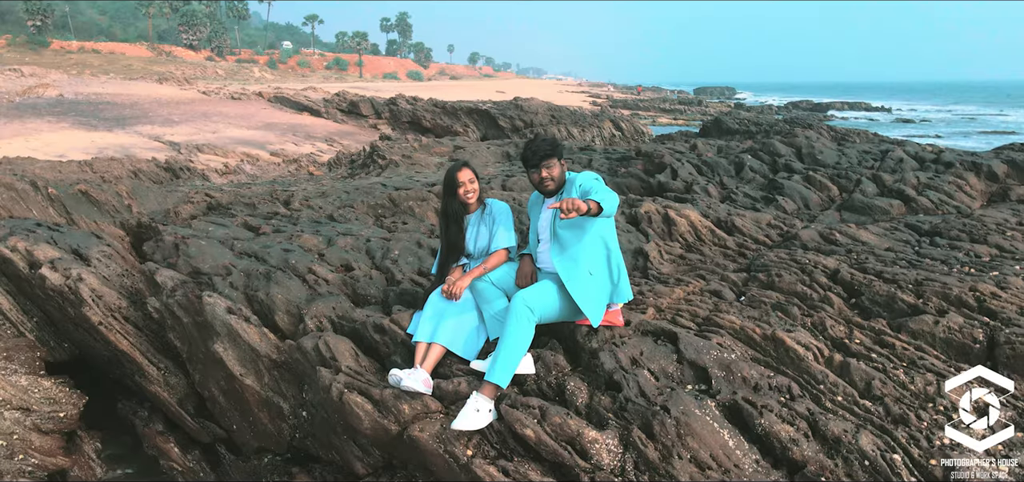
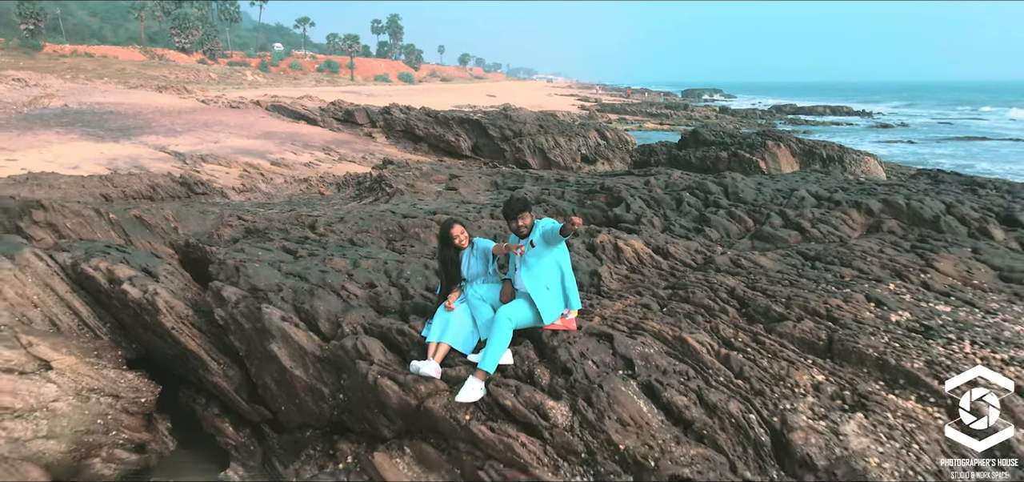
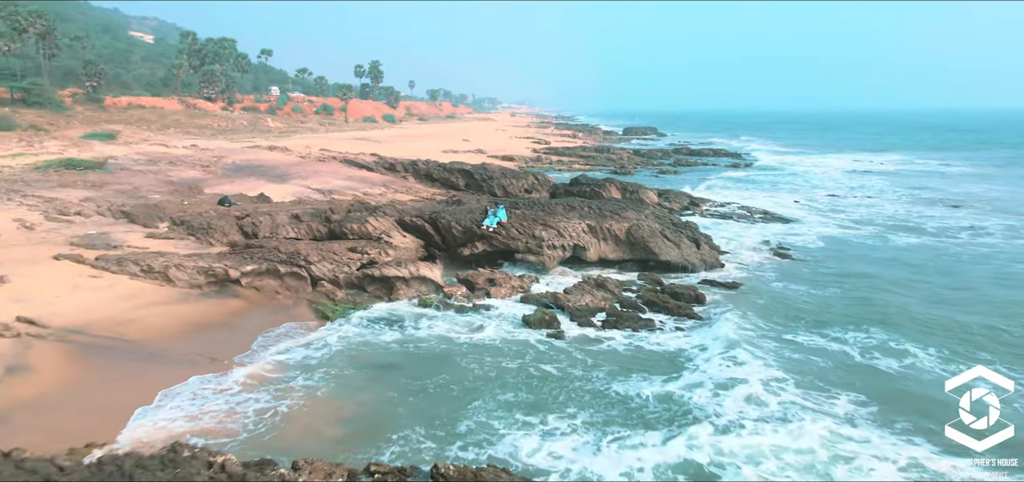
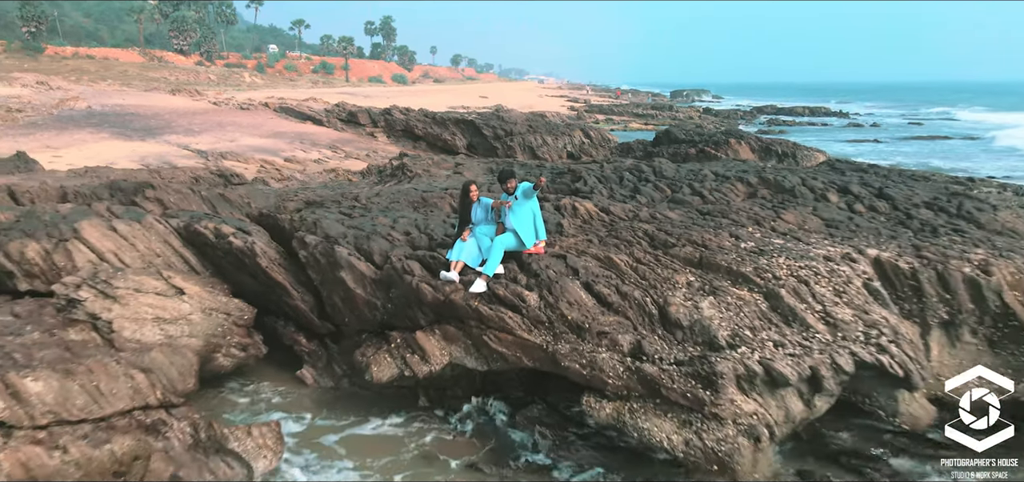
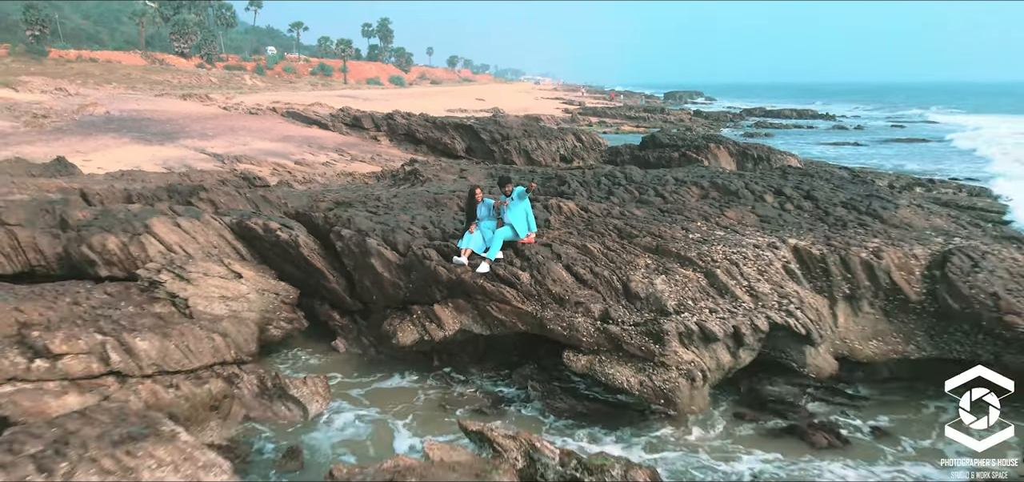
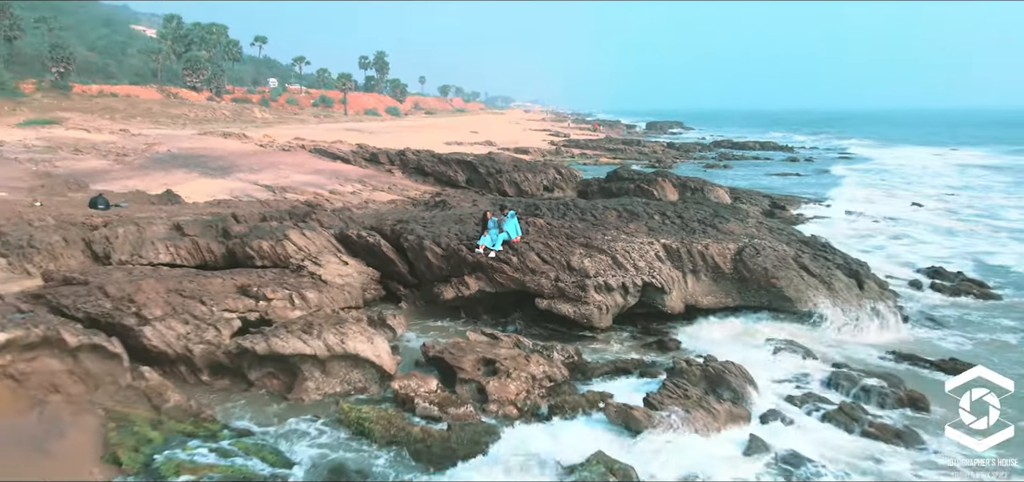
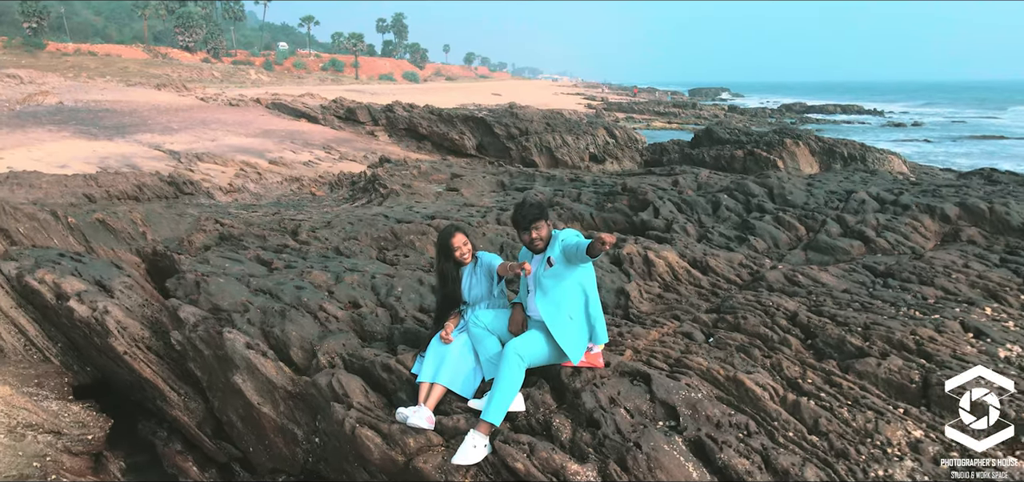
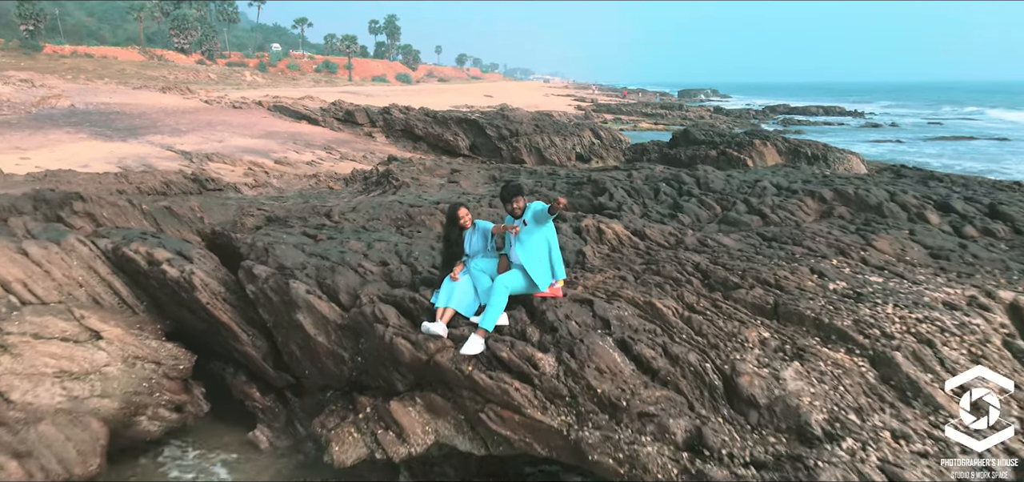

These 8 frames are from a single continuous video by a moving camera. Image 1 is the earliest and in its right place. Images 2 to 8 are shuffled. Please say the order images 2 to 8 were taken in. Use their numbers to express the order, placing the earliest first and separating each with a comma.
7, 2, 8, 4, 5, 6, 3
